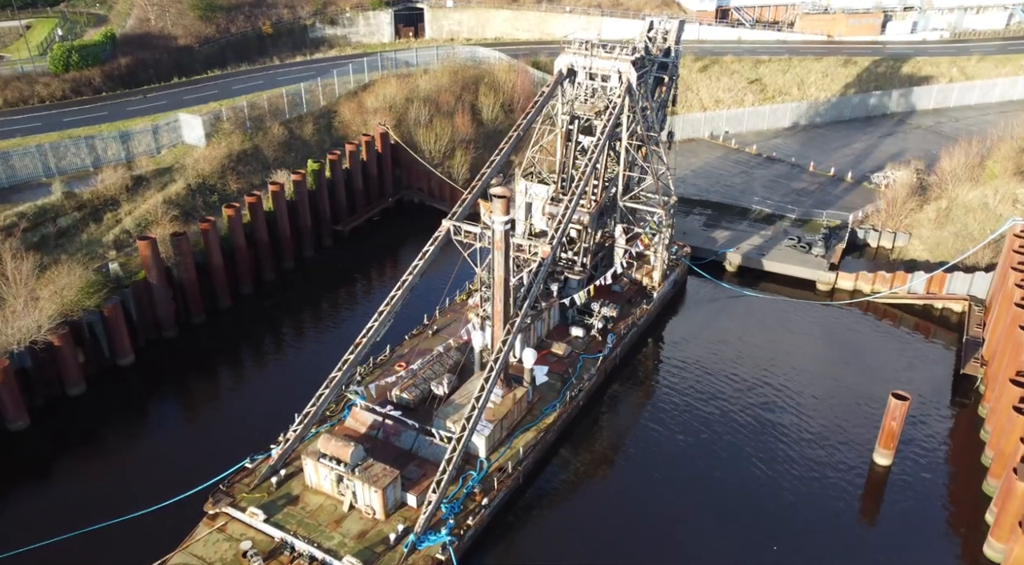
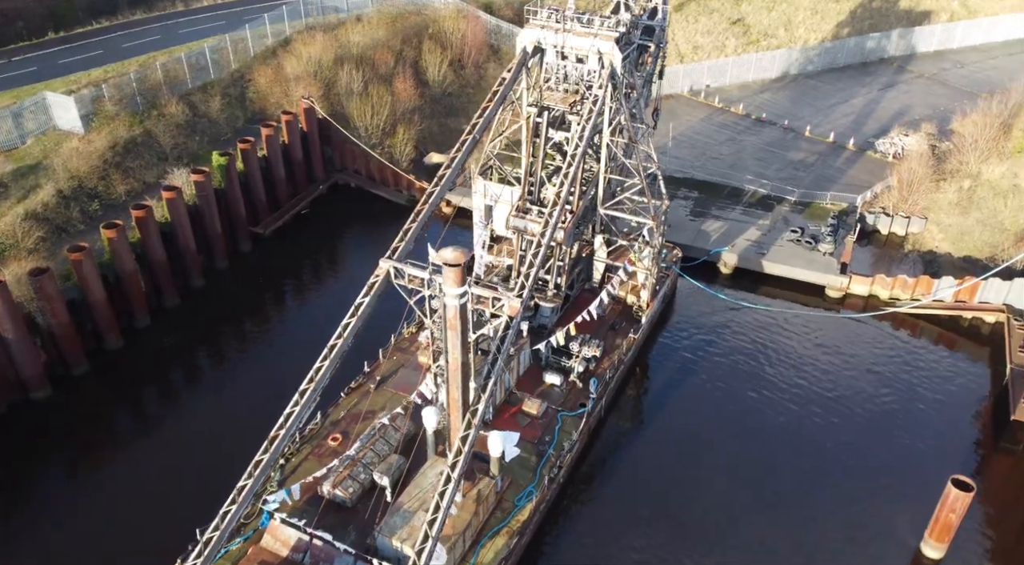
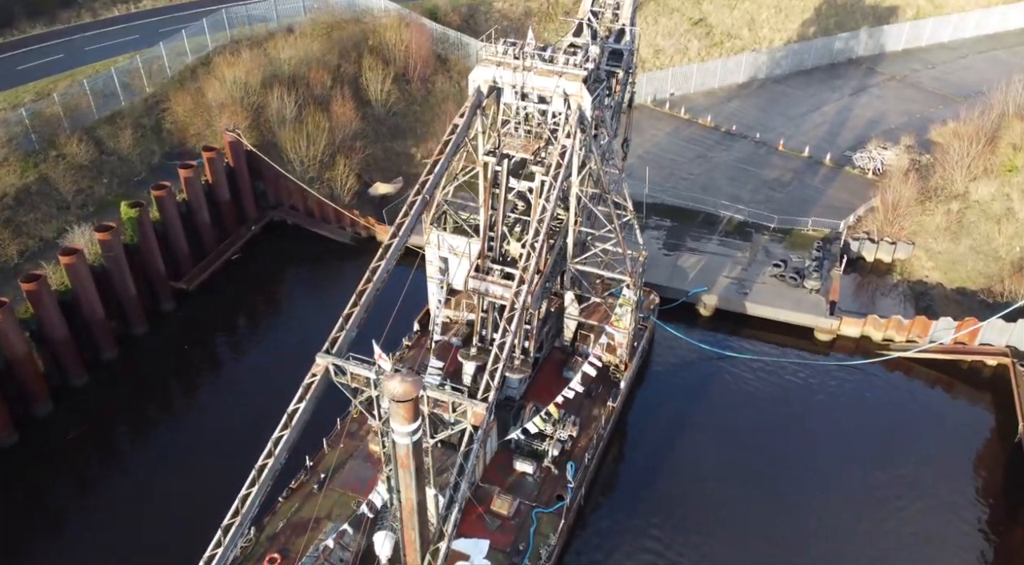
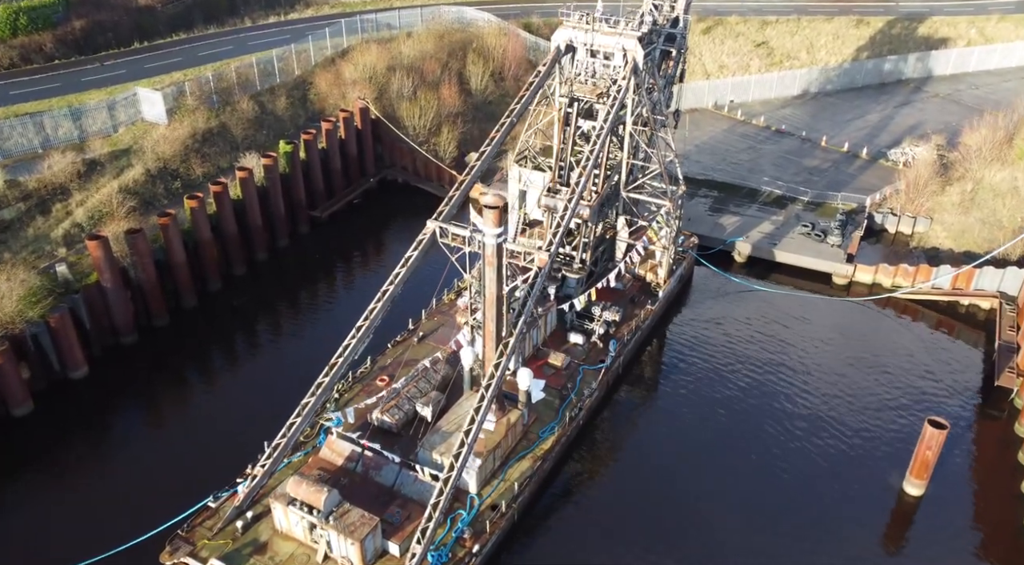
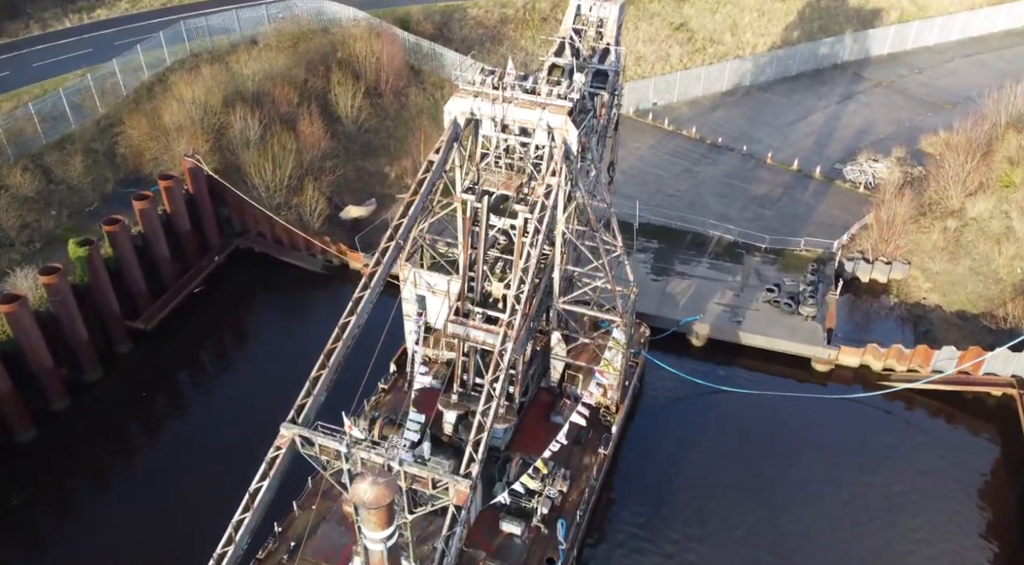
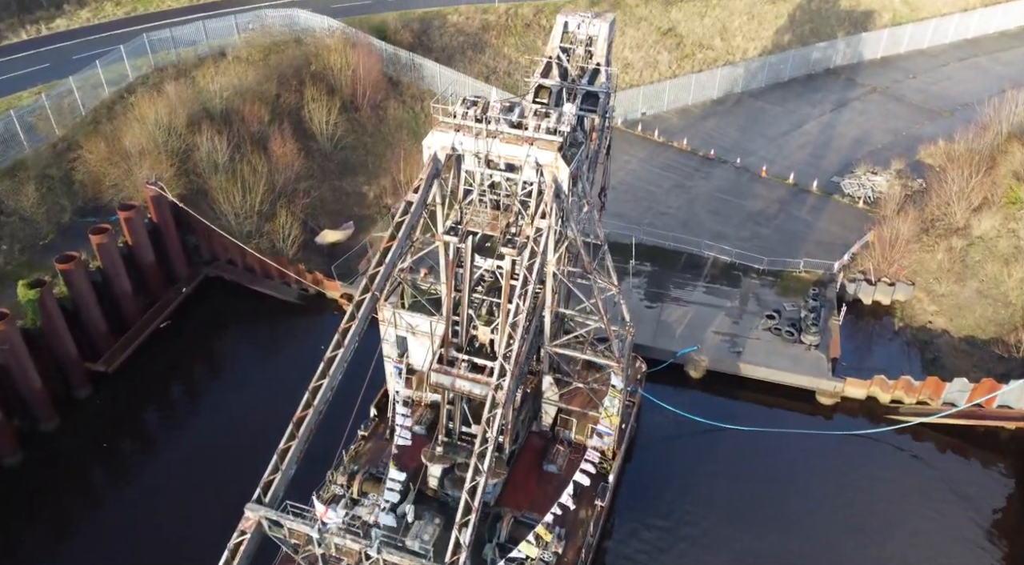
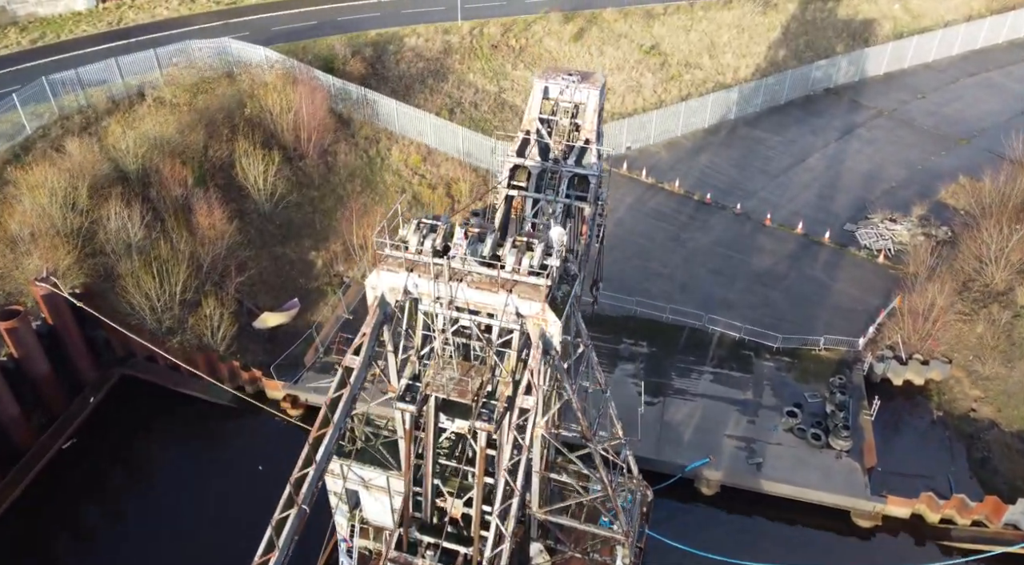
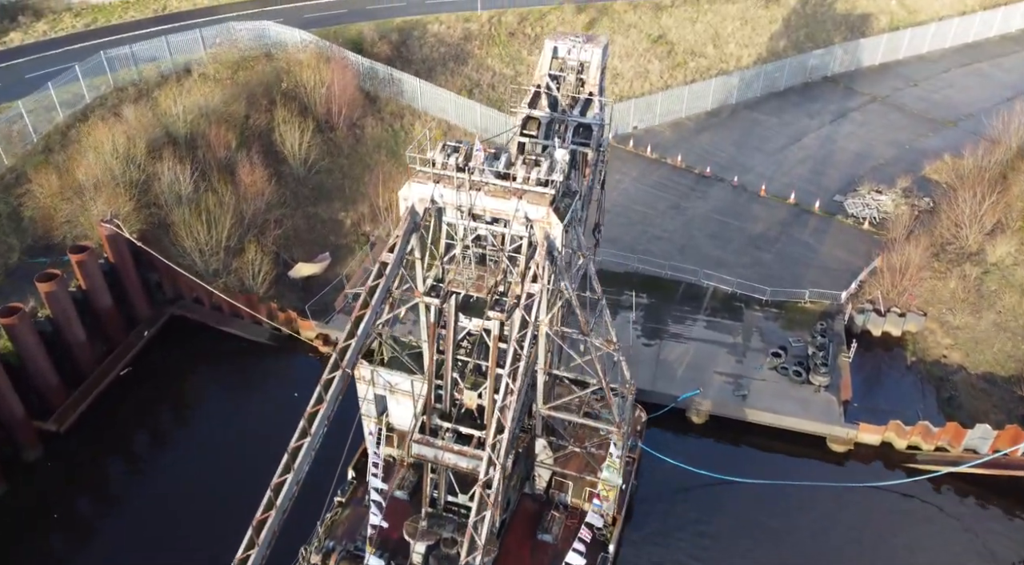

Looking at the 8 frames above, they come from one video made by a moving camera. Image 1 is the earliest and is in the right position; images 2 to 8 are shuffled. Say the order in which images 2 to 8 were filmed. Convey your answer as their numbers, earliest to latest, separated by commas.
4, 2, 3, 5, 6, 8, 7
